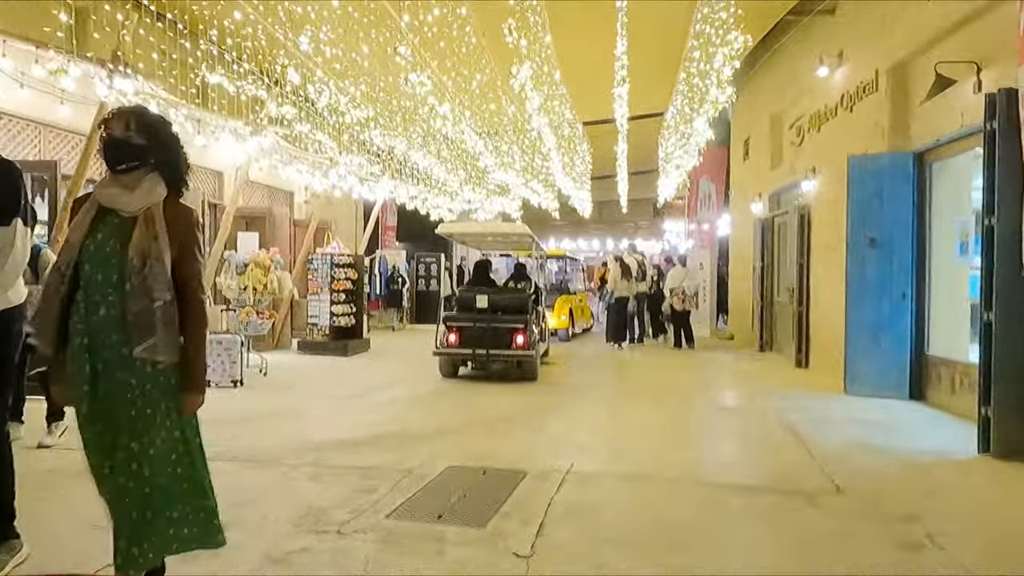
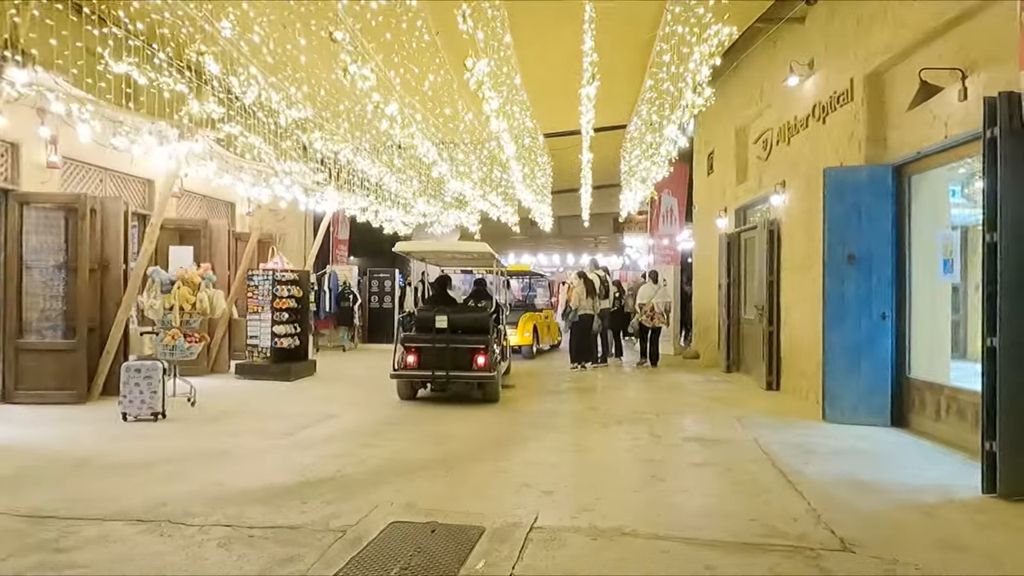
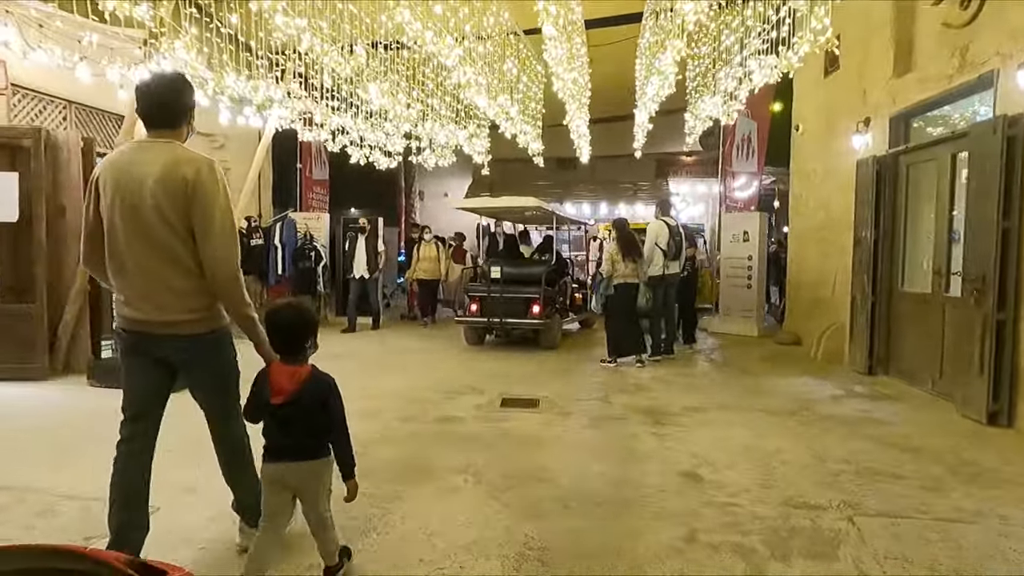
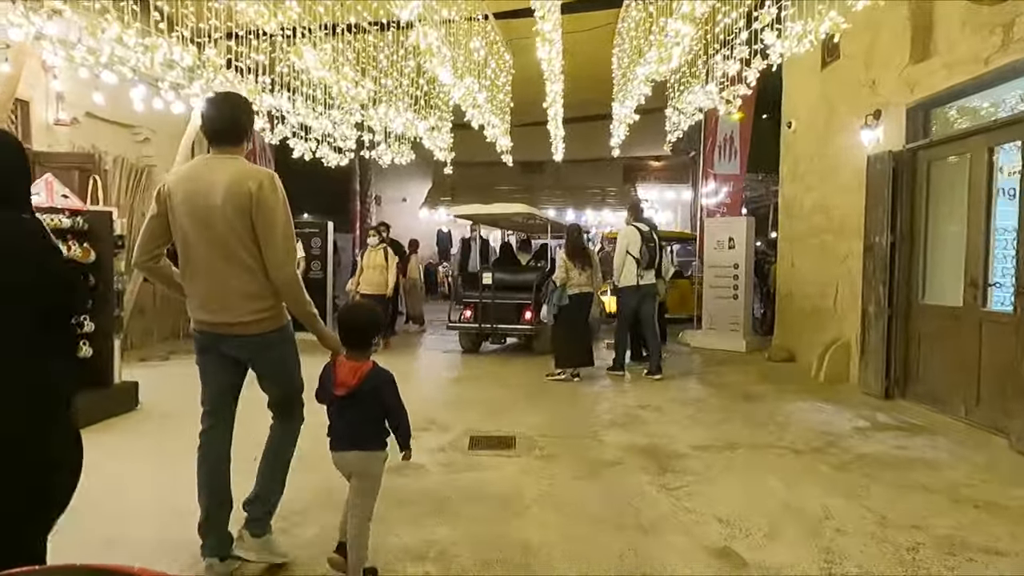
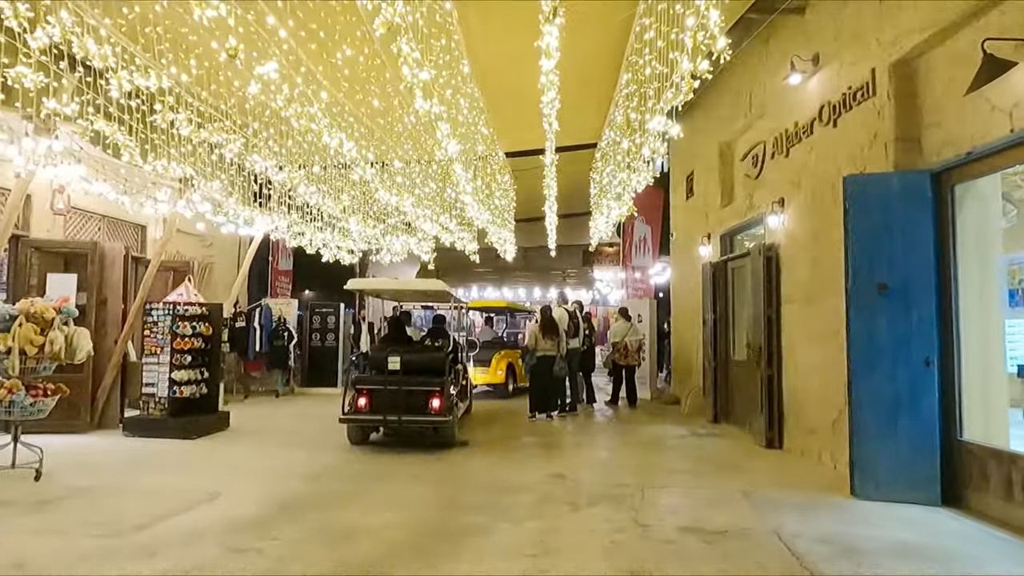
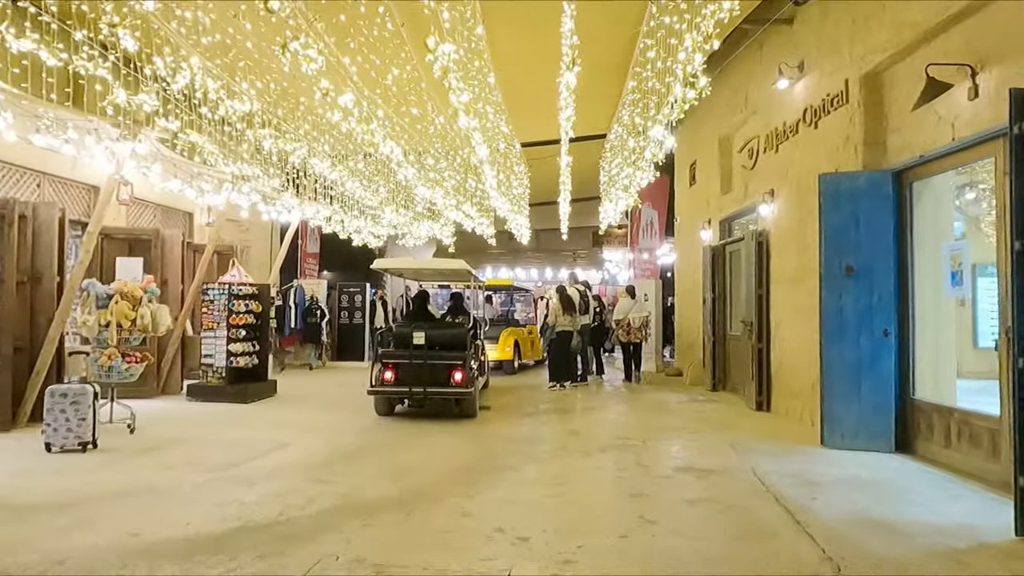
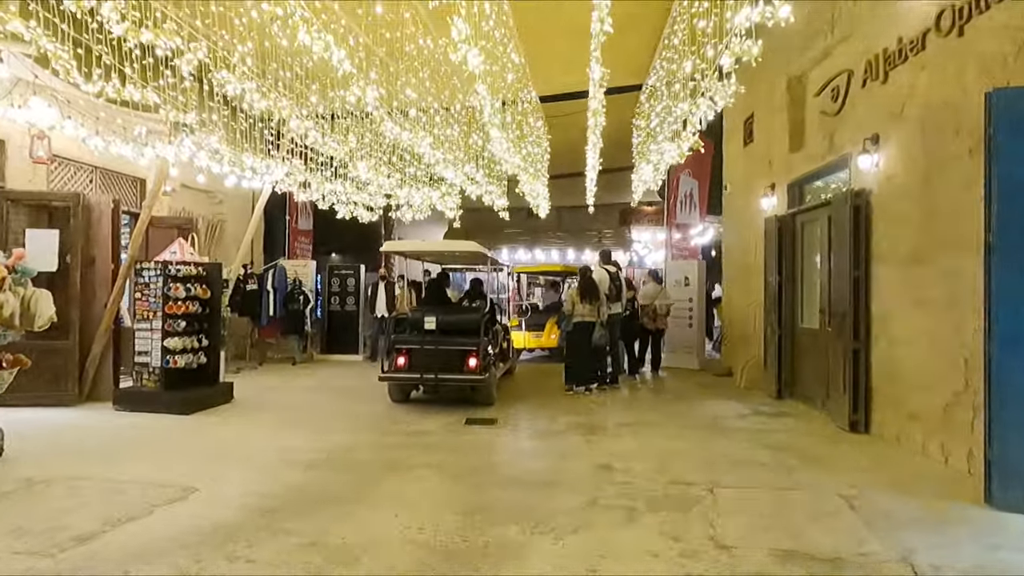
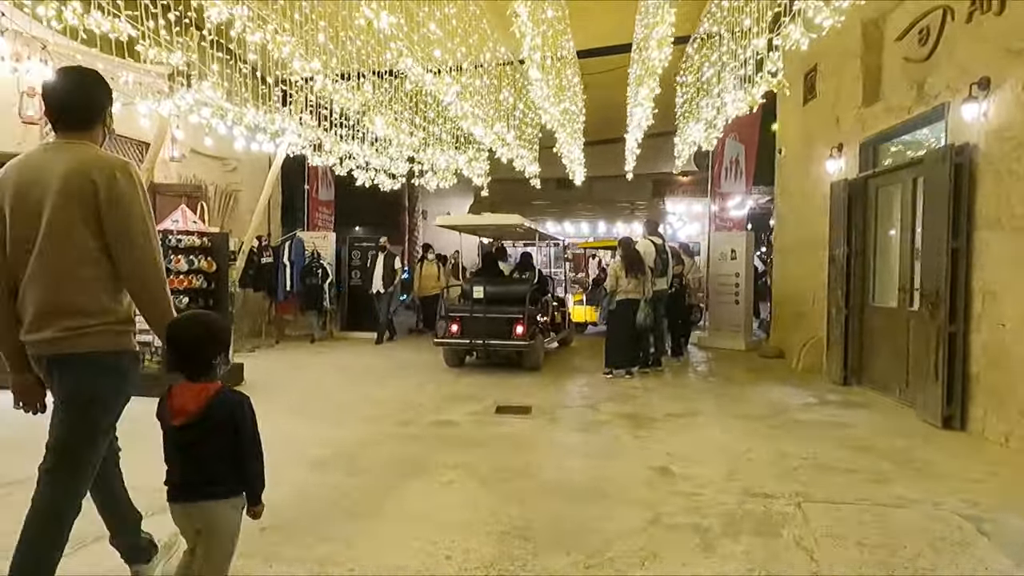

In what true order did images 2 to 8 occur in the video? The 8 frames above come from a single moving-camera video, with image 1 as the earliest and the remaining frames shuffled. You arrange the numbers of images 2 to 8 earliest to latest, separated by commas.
2, 6, 5, 7, 8, 3, 4
